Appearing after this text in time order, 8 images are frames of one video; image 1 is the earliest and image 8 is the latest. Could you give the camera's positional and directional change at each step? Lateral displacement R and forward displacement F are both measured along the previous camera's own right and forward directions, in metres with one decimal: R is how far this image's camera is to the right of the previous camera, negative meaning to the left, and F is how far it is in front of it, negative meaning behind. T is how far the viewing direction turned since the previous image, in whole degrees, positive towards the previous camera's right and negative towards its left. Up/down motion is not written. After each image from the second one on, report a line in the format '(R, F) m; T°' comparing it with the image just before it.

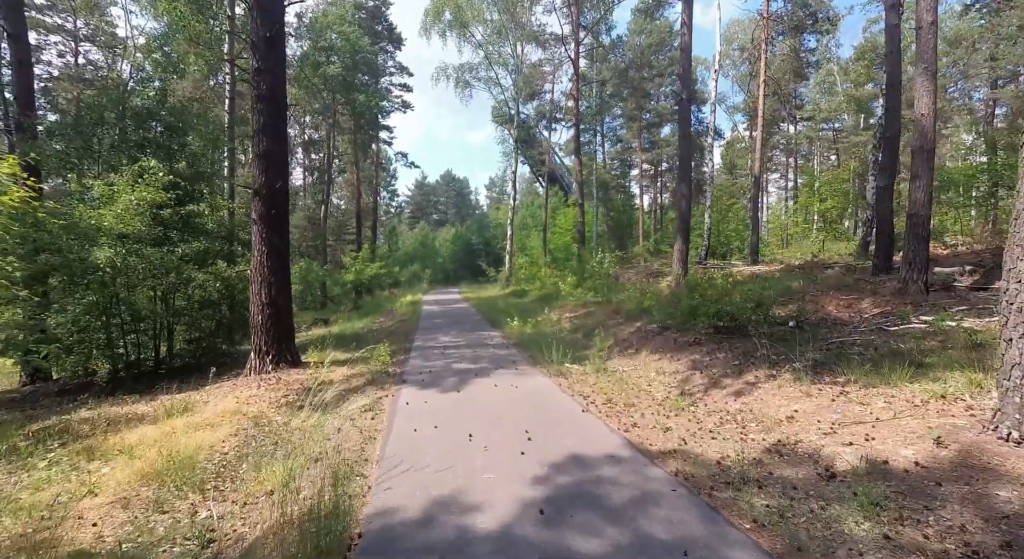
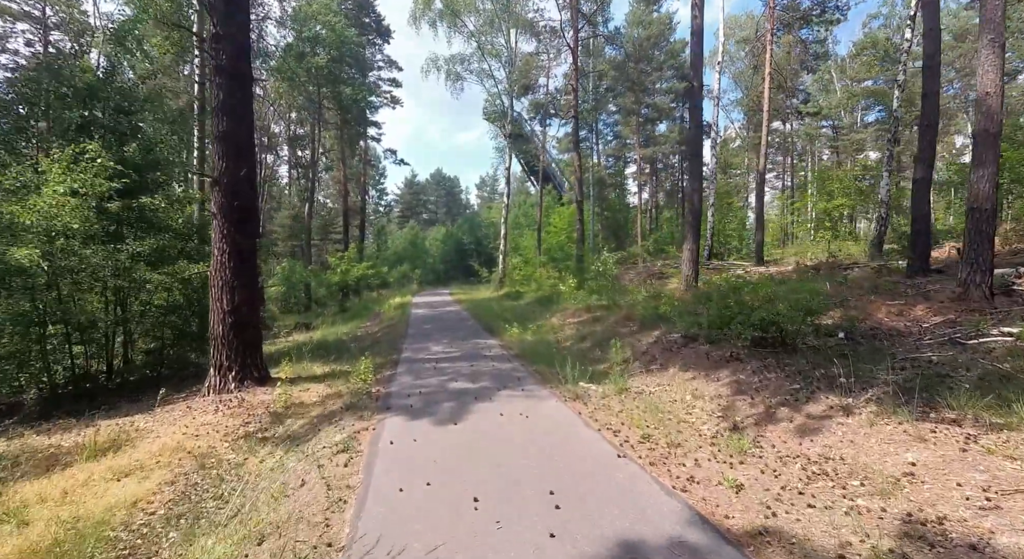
(-0.2, +1.3) m; +1°
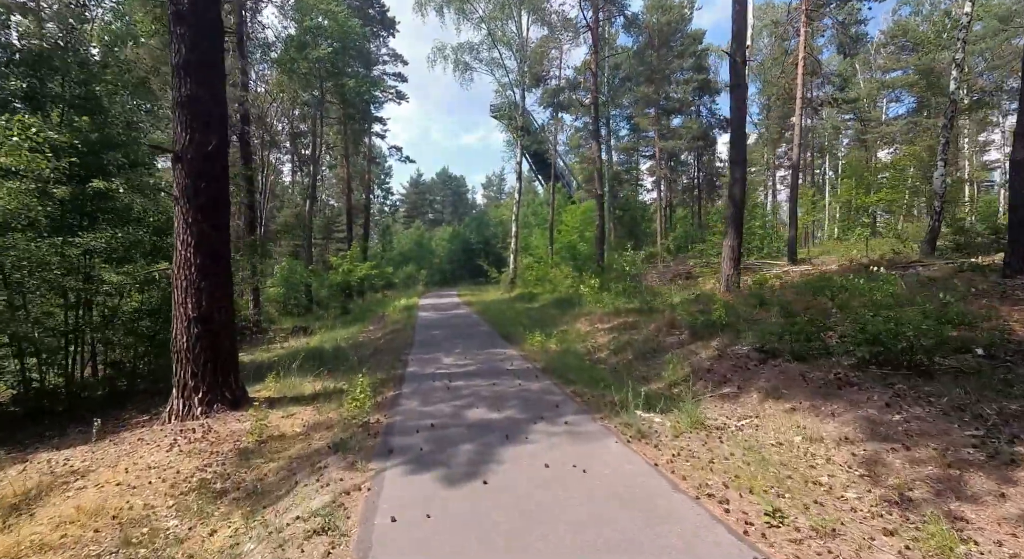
(-0.3, +1.6) m; -1°
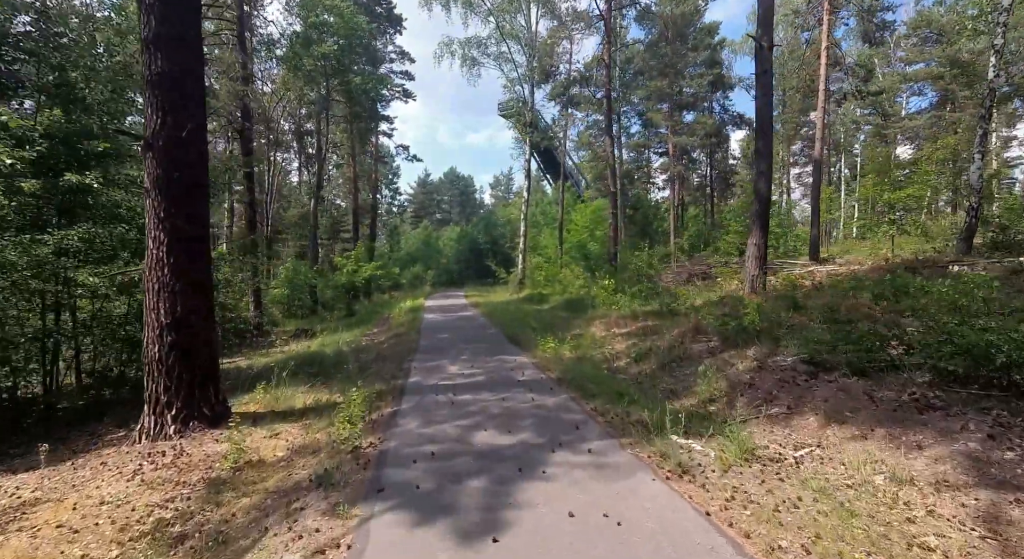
(0.0, +0.8) m; -1°
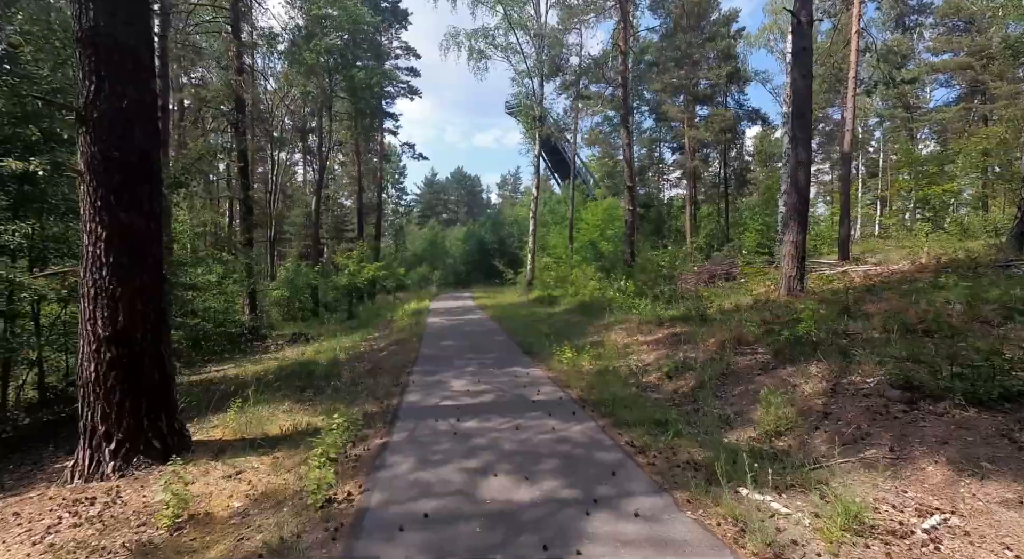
(-0.1, +1.2) m; -1°
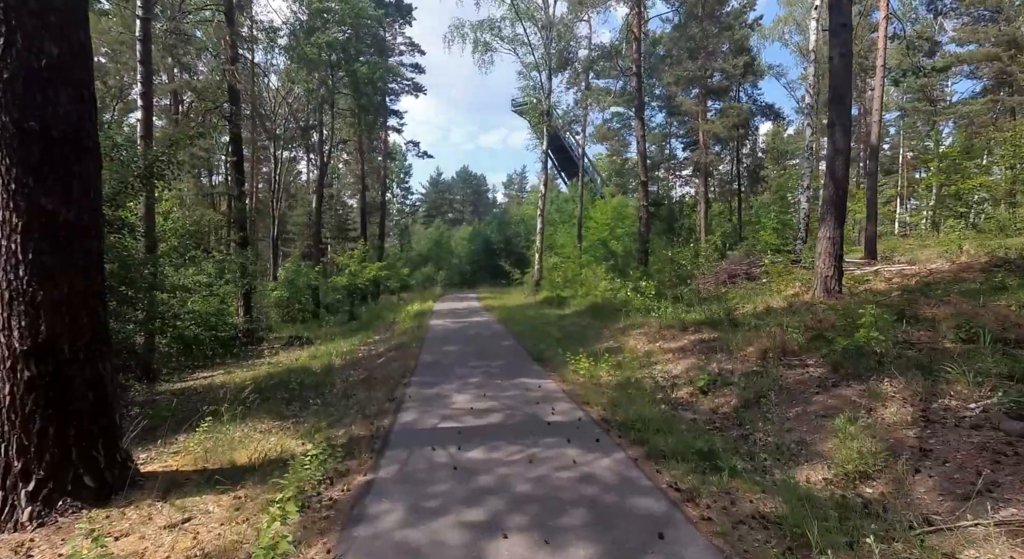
(-0.1, +1.0) m; -1°
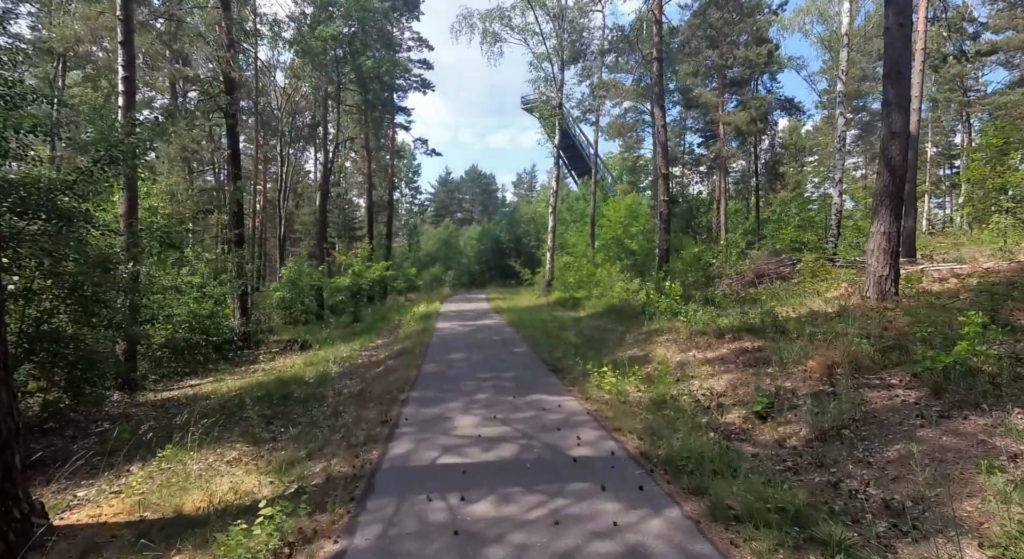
(-0.1, +1.1) m; -1°
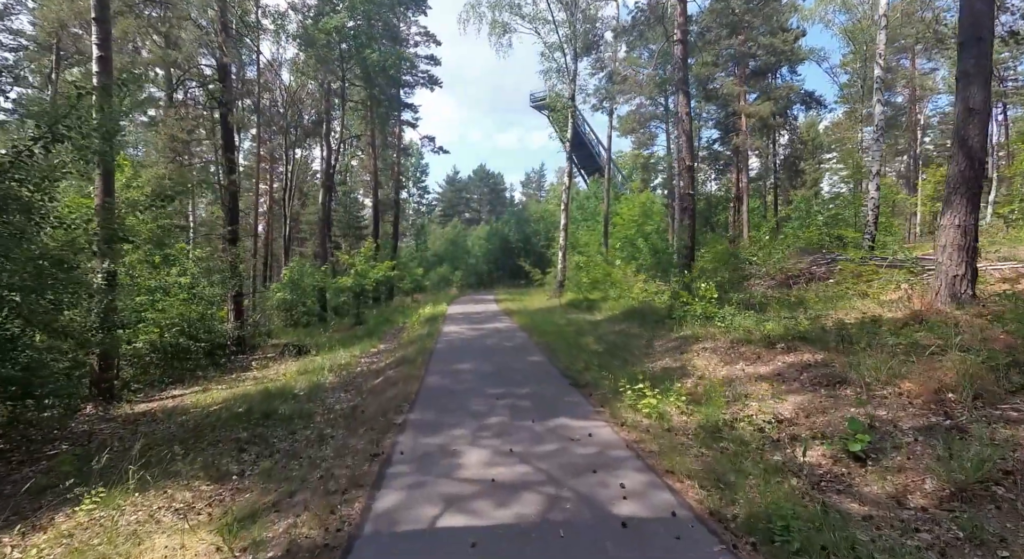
(-0.1, +1.2) m; -1°
